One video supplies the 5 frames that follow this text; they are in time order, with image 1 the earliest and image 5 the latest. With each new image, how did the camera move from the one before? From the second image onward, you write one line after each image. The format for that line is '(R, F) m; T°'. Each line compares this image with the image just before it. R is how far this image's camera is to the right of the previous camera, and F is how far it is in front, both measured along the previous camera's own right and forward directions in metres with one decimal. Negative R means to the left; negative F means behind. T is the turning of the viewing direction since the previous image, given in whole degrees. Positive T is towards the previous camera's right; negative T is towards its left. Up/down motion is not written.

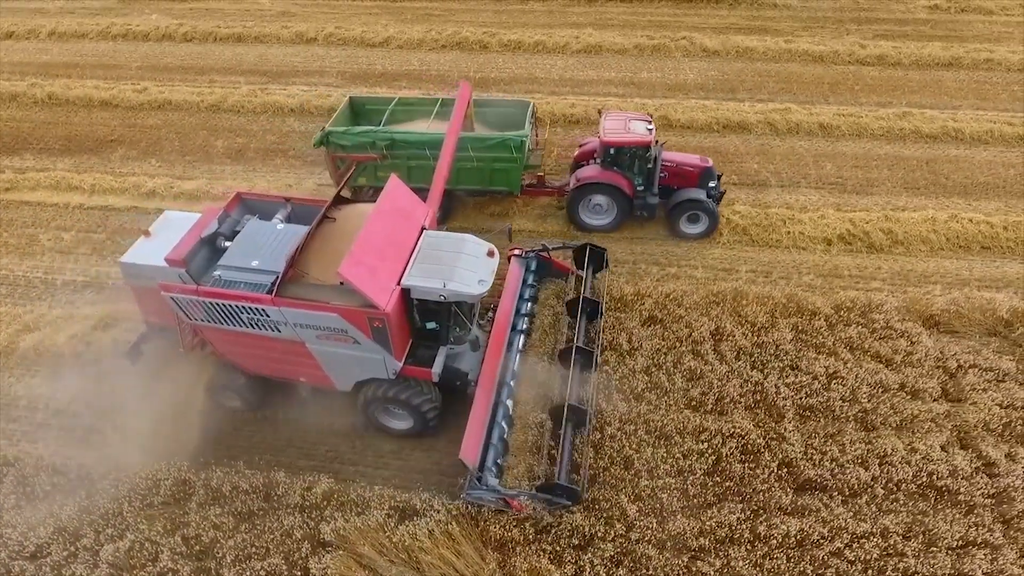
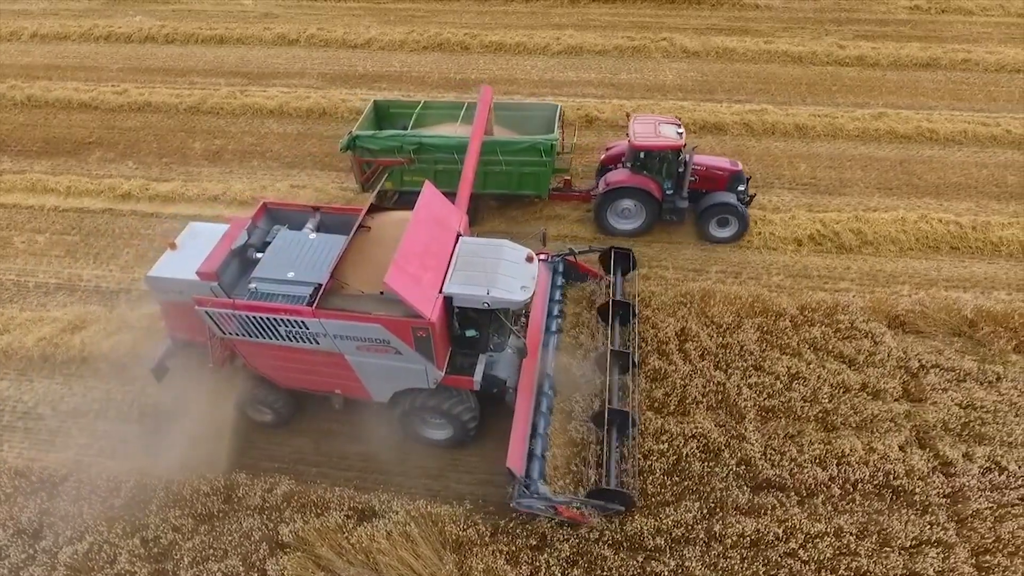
(+0.5, 0.0) m; 0°
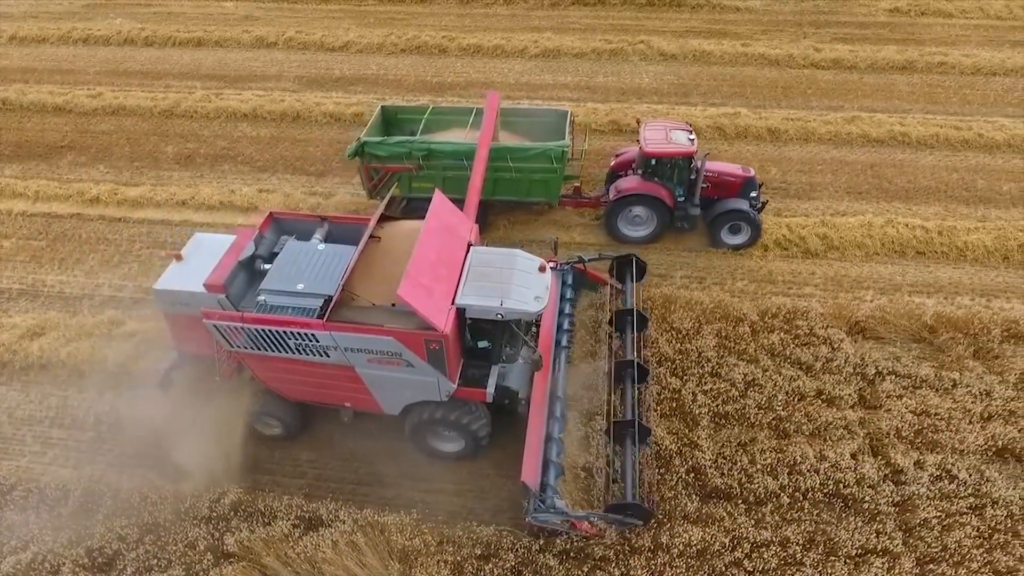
(+0.7, 0.0) m; 0°
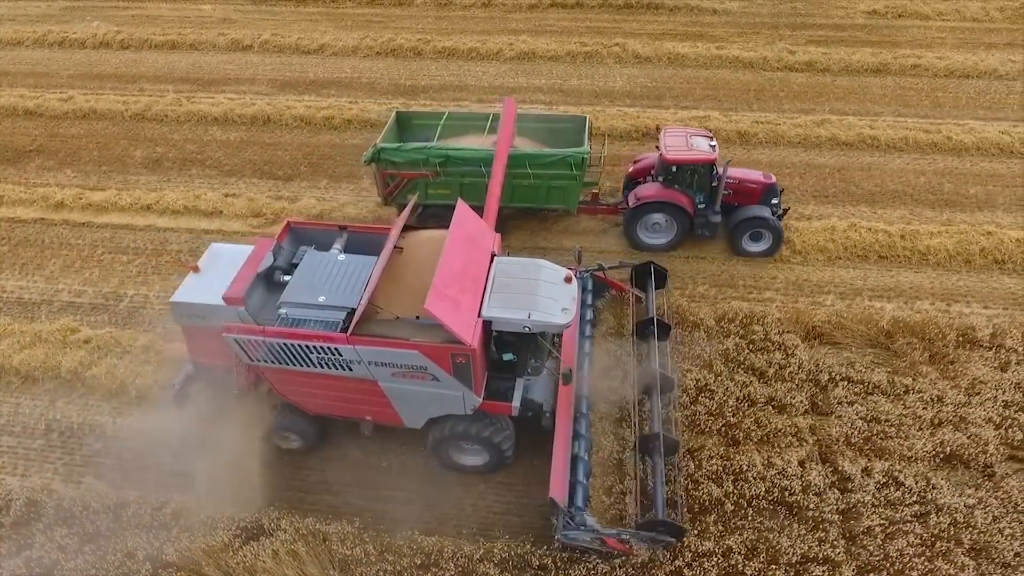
(+0.8, +0.1) m; 0°
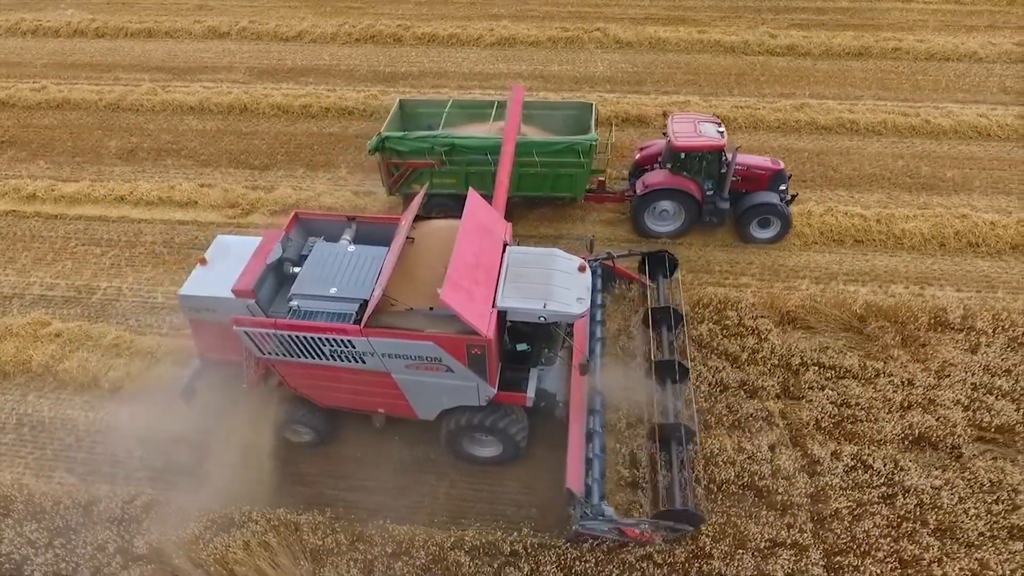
(+0.3, 0.0) m; +1°
